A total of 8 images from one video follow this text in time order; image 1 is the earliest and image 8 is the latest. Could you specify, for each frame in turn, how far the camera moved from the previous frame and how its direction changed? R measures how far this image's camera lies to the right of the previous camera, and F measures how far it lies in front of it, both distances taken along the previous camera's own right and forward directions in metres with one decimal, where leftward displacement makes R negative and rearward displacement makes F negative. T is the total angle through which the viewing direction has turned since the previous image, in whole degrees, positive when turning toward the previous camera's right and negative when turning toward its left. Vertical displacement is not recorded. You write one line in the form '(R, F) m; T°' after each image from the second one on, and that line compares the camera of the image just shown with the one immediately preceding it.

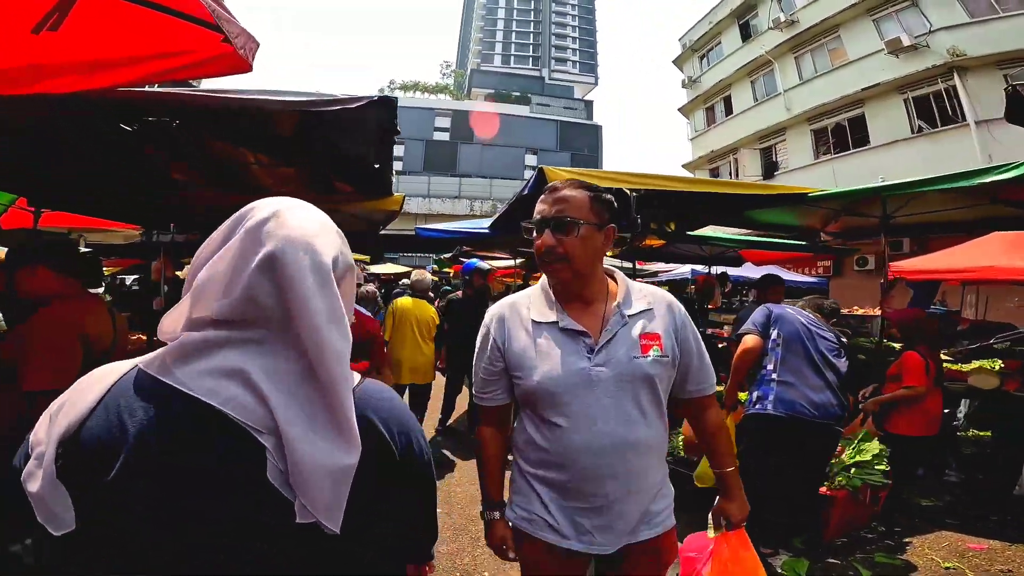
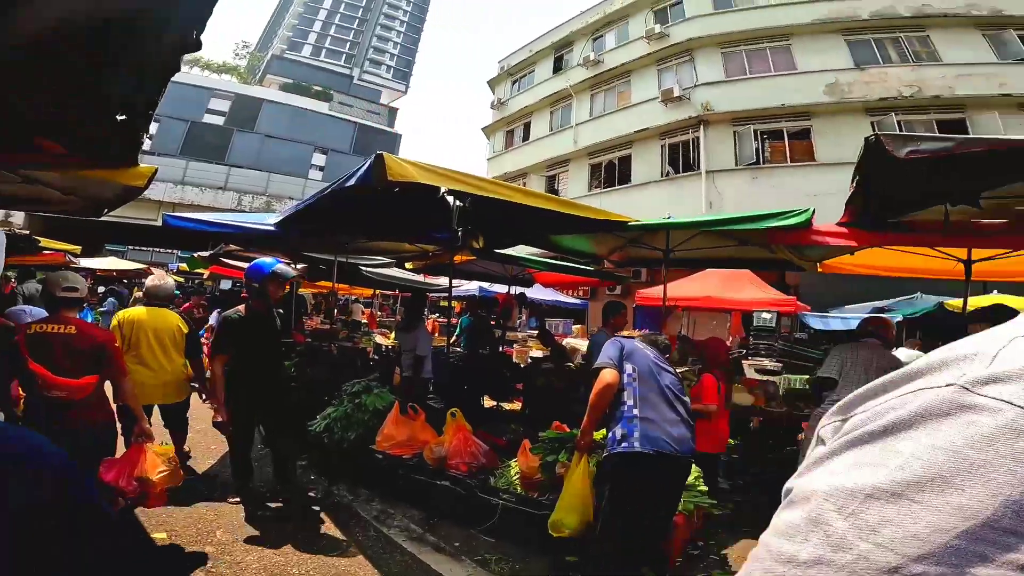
(+0.3, +0.6) m; +20°
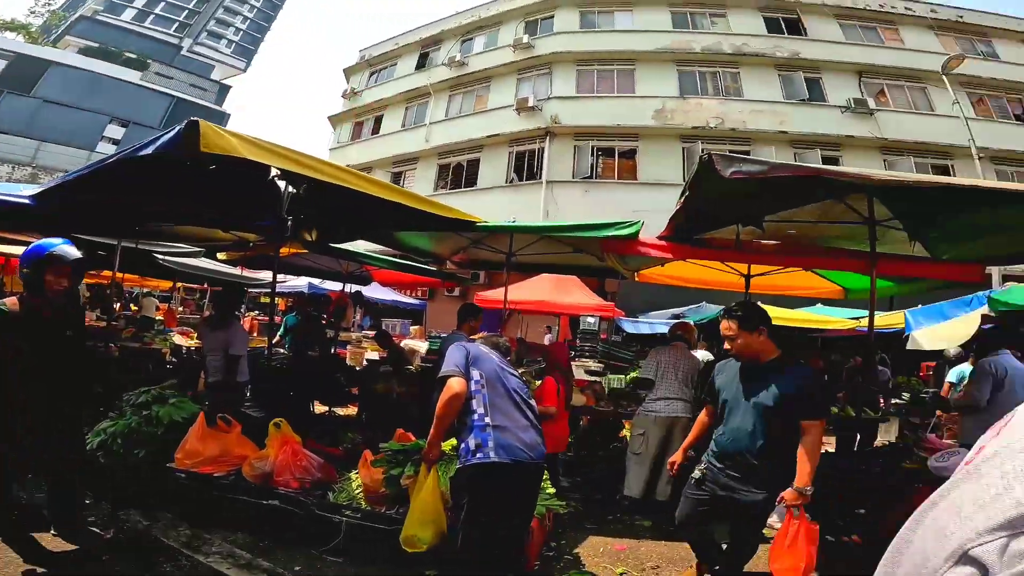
(+0.5, +0.1) m; +14°
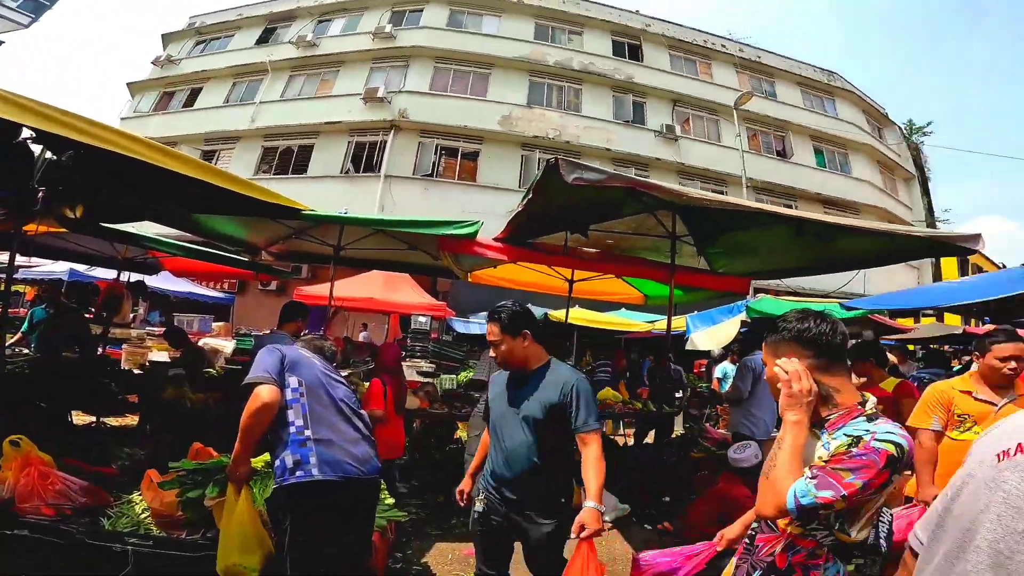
(+0.5, 0.0) m; +14°
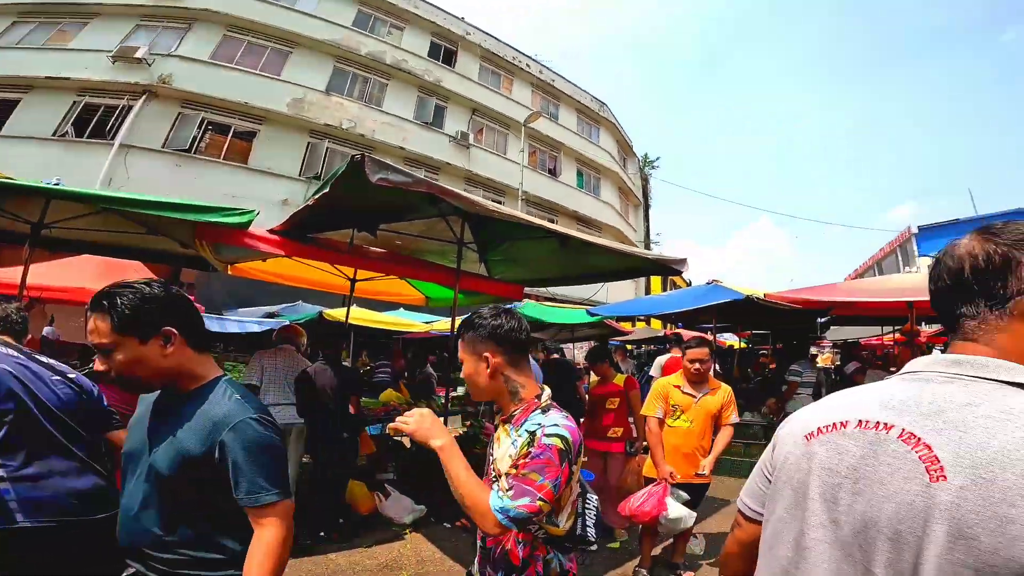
(+0.5, 0.0) m; +20°
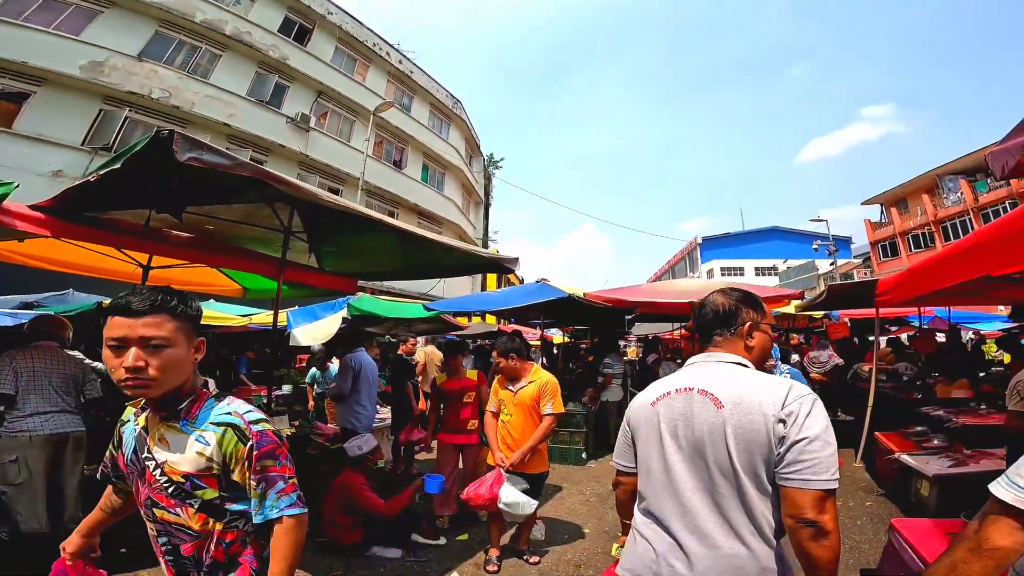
(+0.1, -0.1) m; +18°
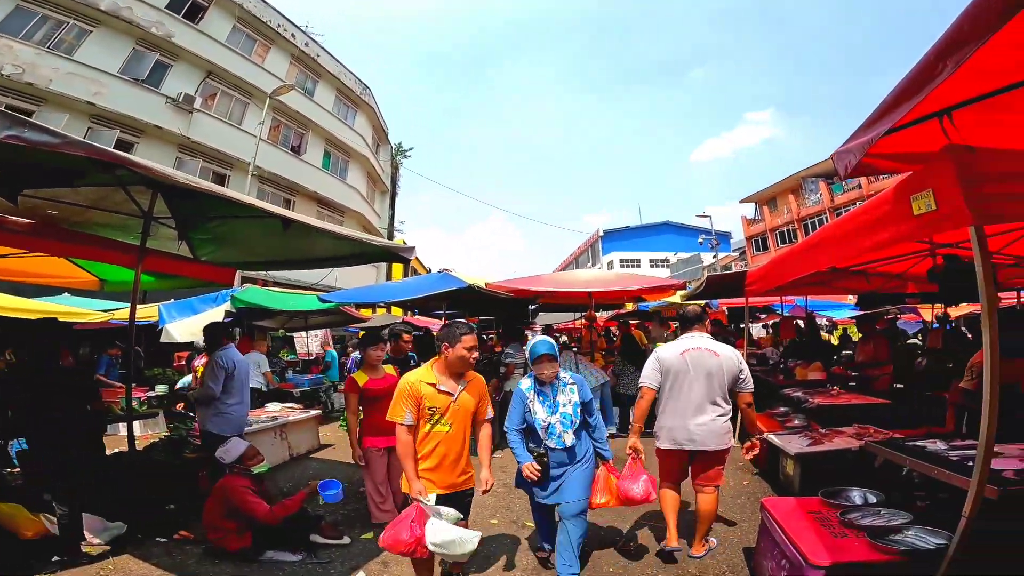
(+0.1, 0.0) m; +10°
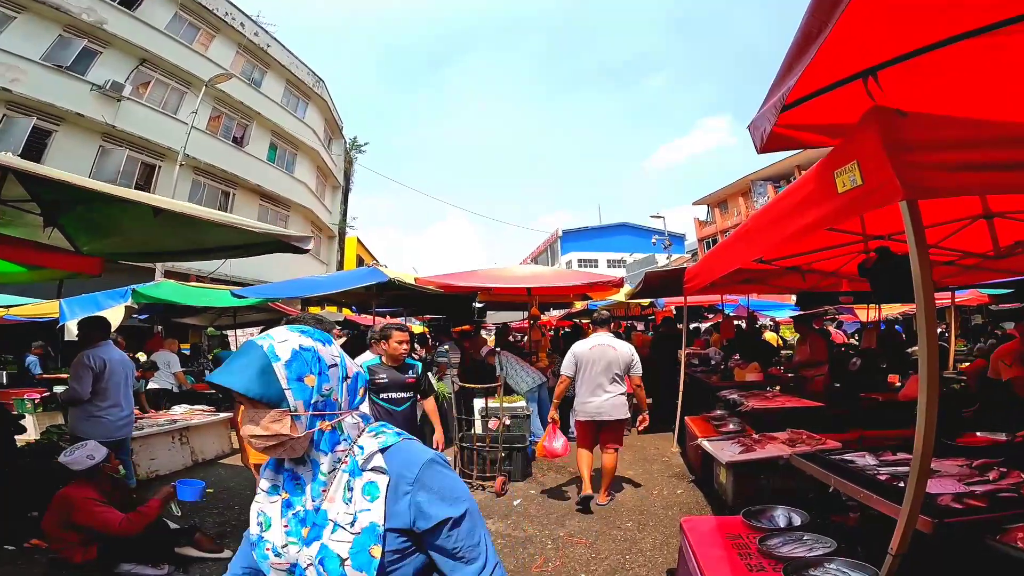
(+0.2, +0.2) m; +4°
